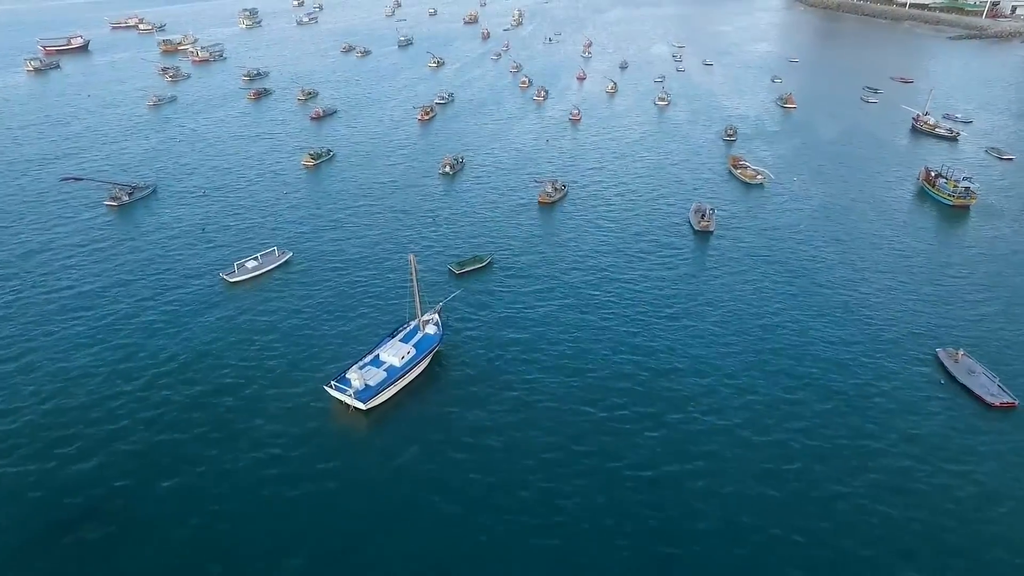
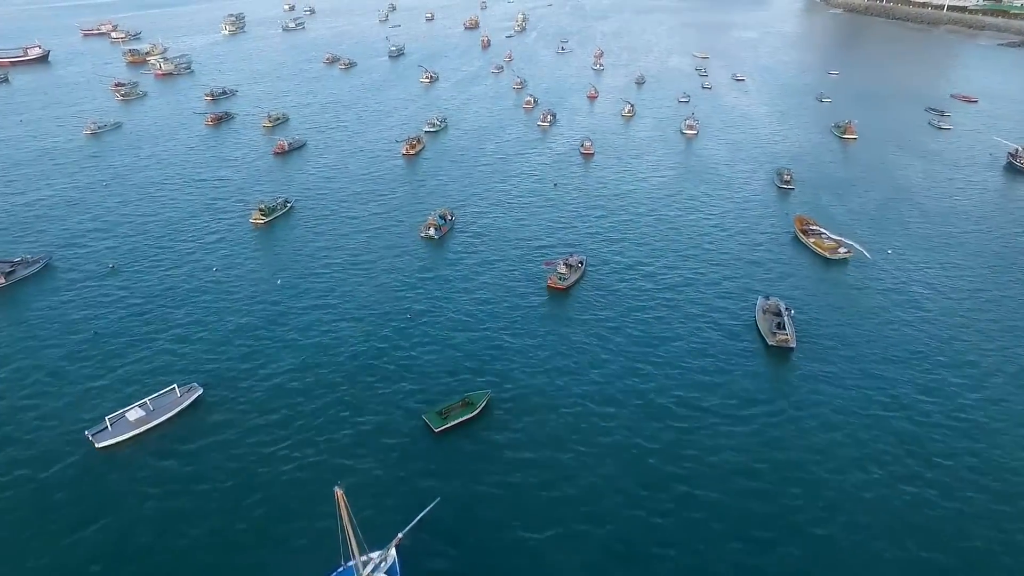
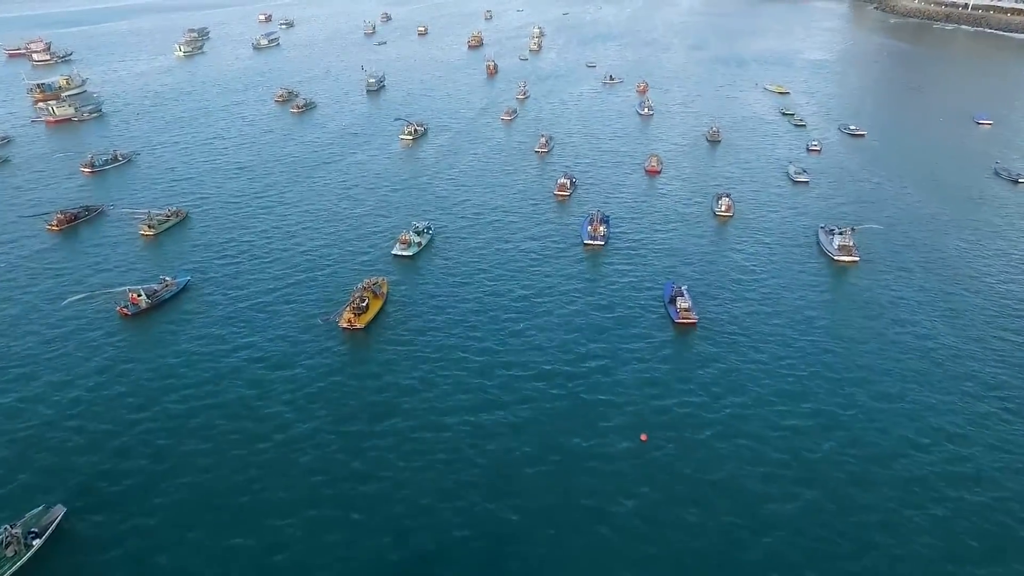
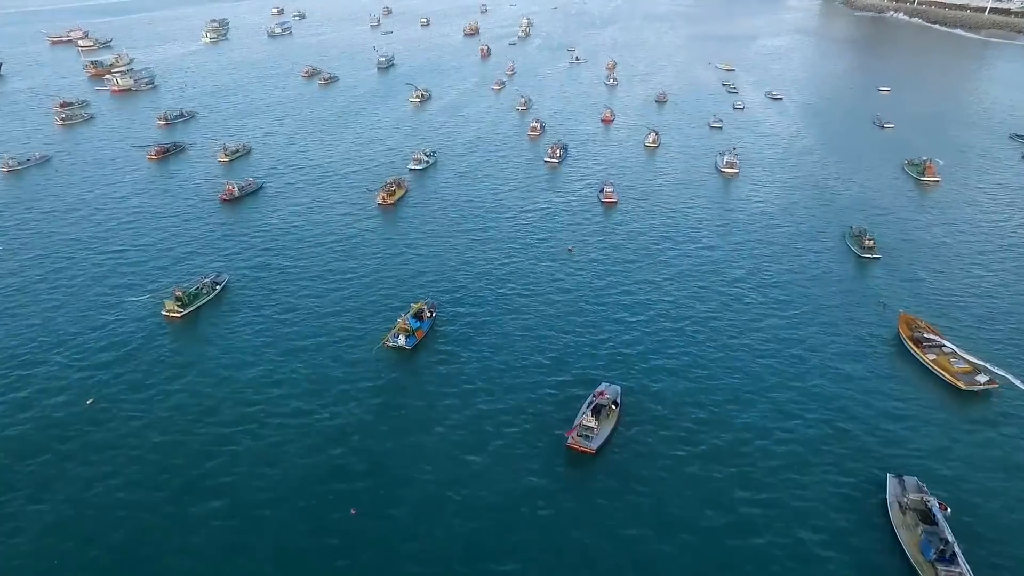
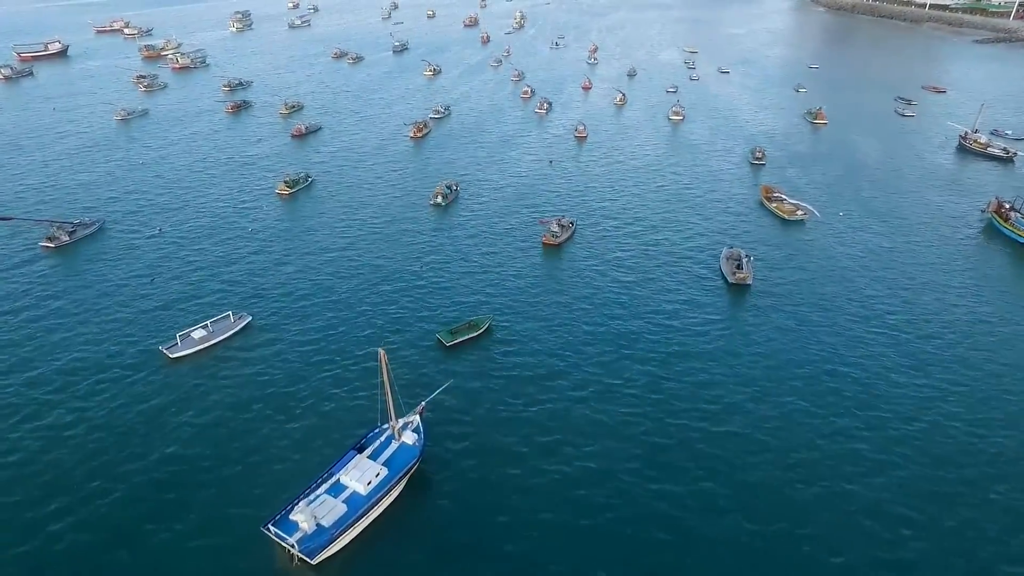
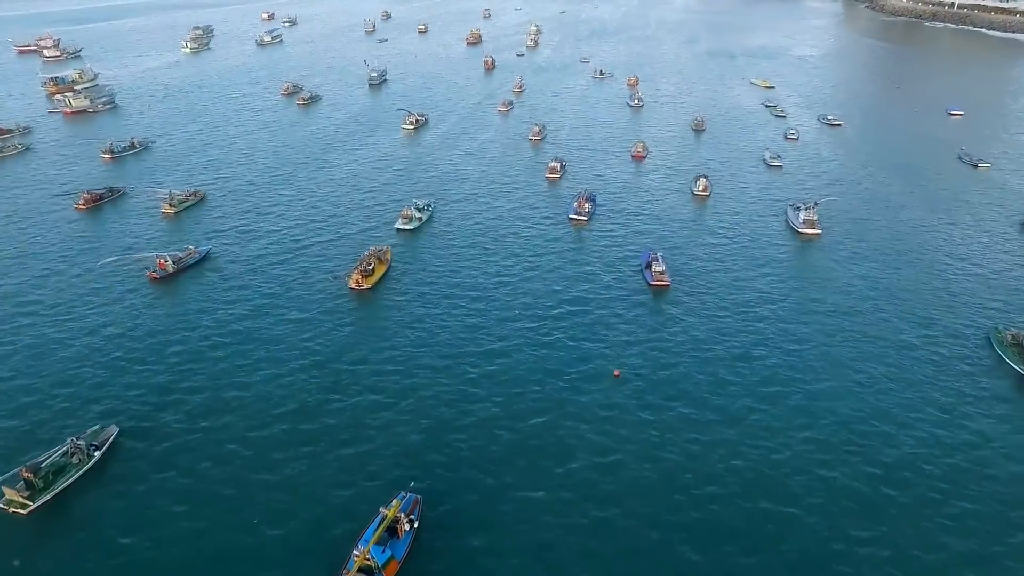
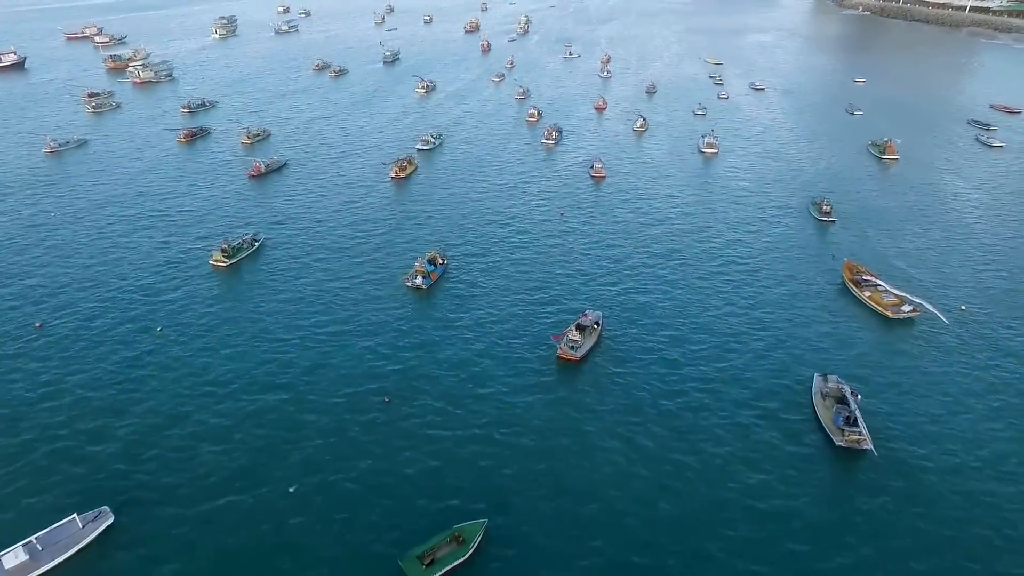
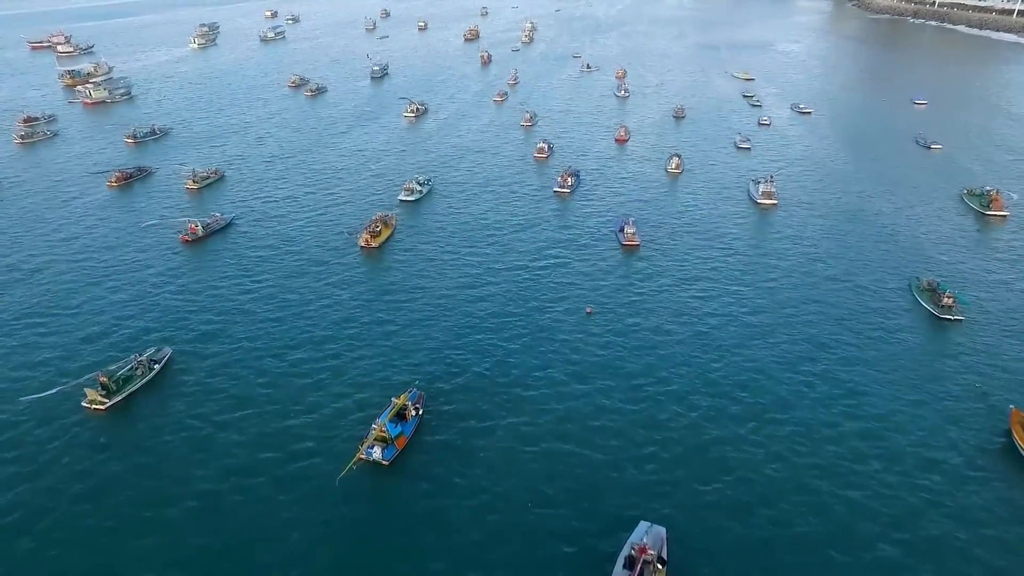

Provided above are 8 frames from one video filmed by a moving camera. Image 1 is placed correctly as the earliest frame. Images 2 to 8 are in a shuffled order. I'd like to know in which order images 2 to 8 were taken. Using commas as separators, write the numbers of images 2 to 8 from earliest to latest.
5, 2, 7, 4, 8, 6, 3
